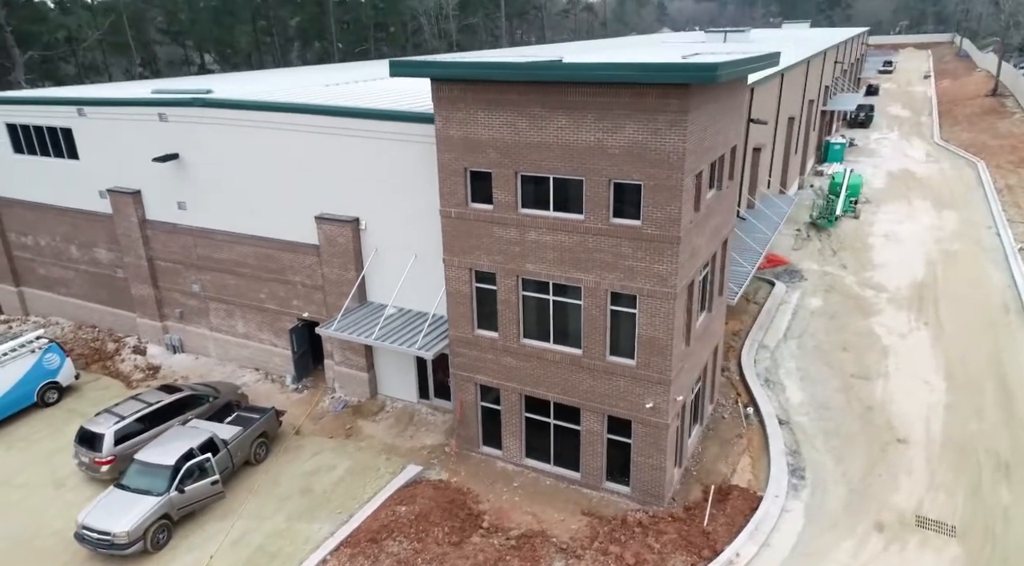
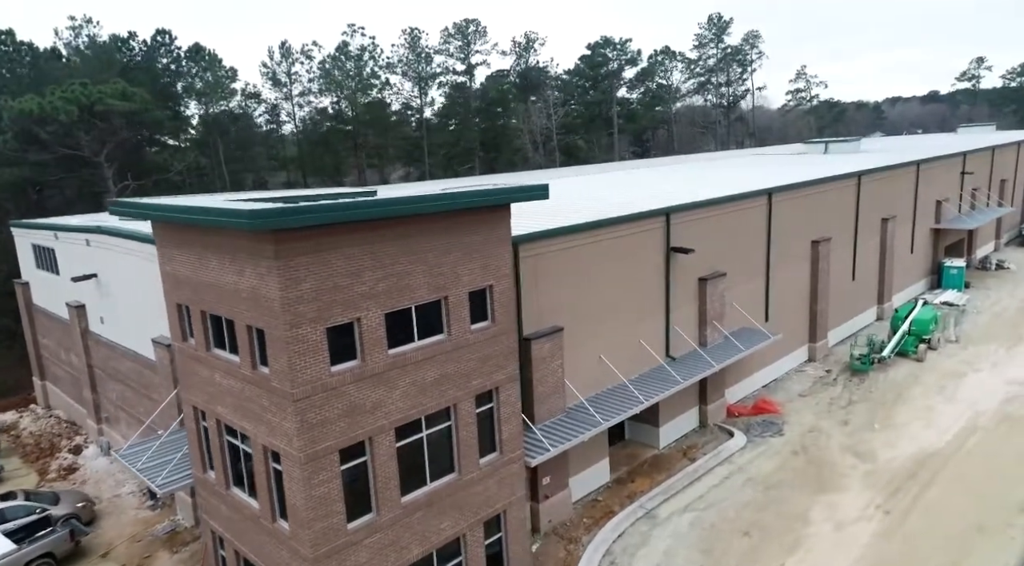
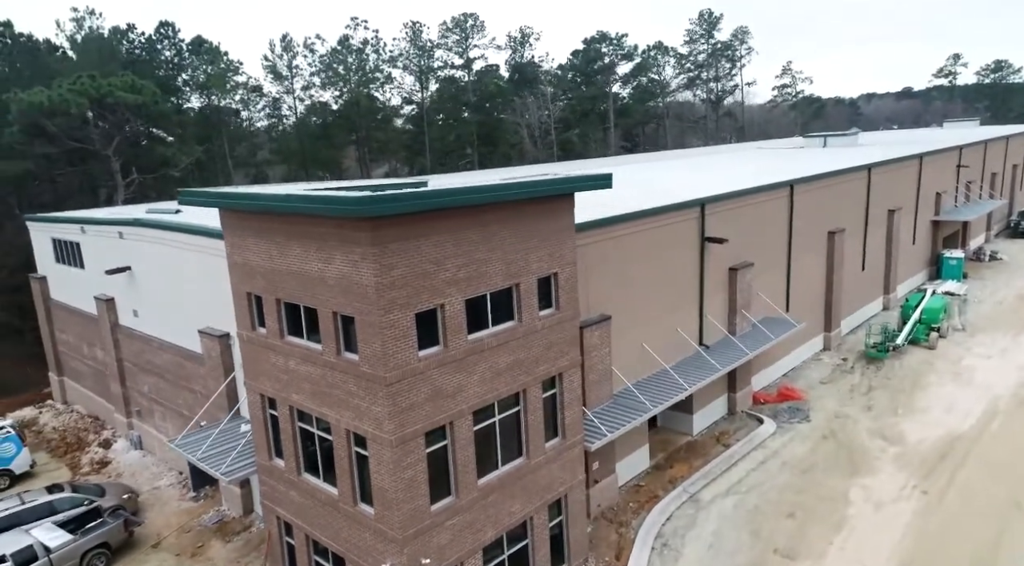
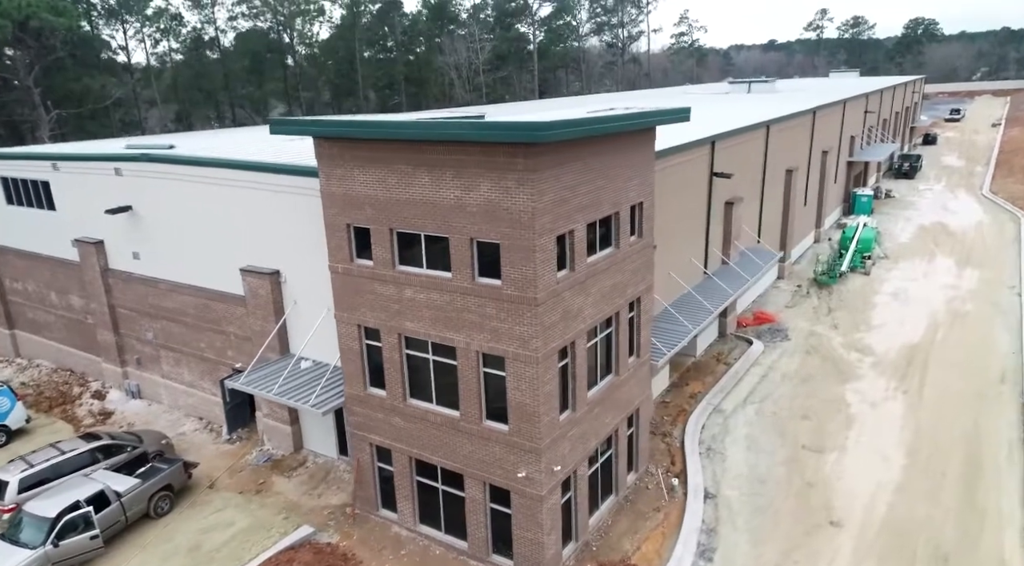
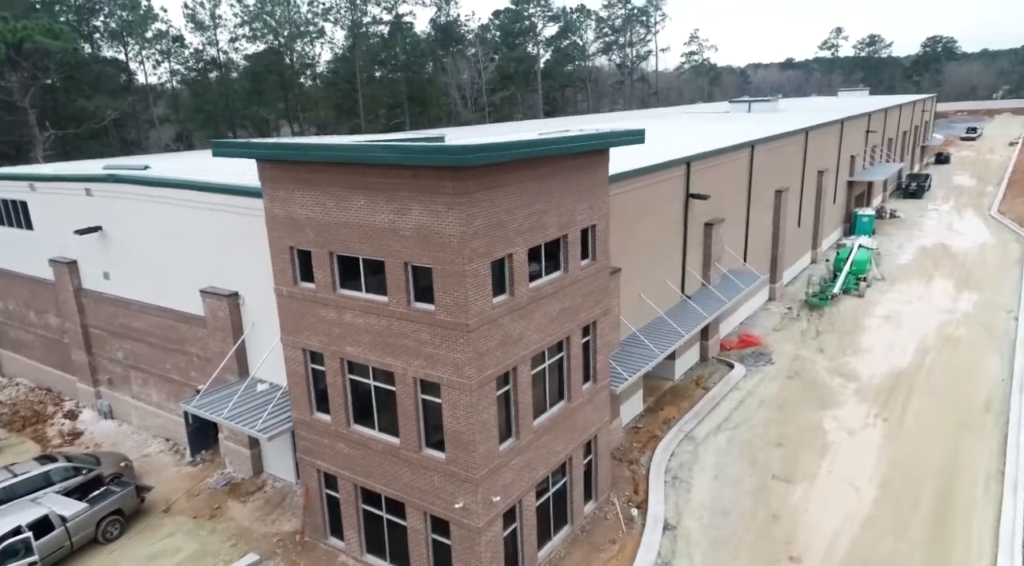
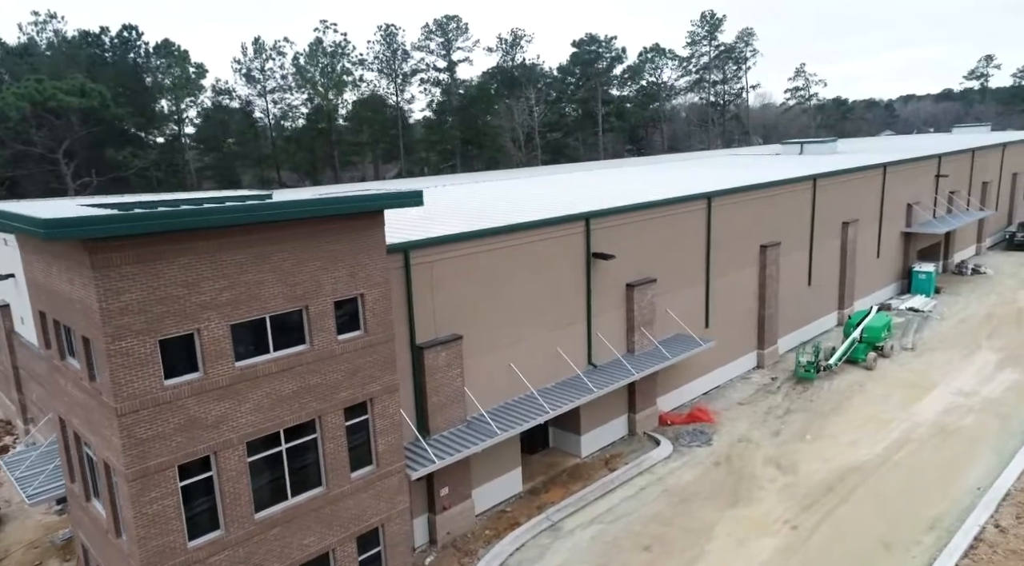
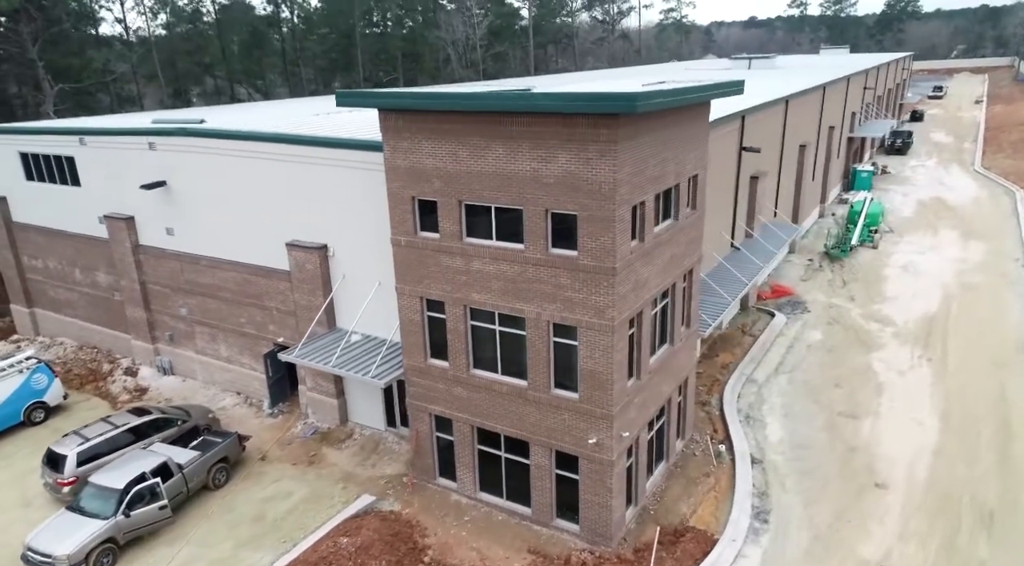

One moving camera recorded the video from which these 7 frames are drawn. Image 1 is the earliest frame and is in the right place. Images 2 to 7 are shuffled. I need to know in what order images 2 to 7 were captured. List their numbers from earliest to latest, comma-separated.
7, 4, 5, 3, 2, 6
